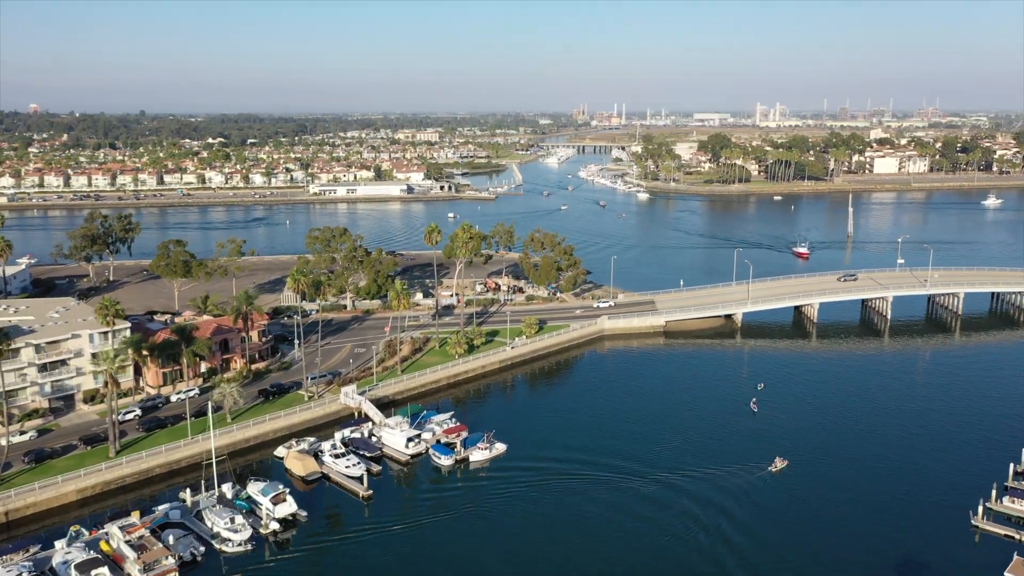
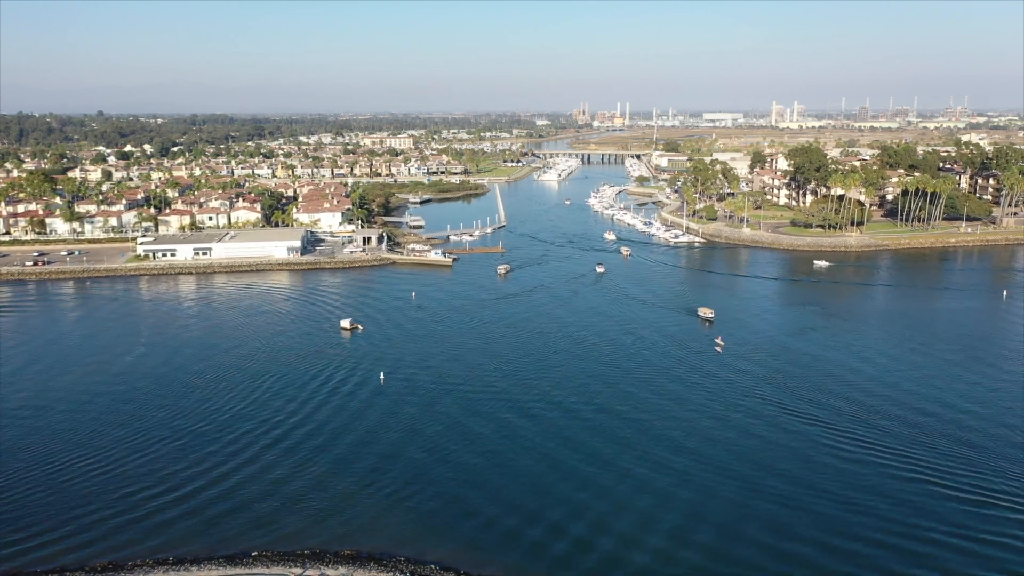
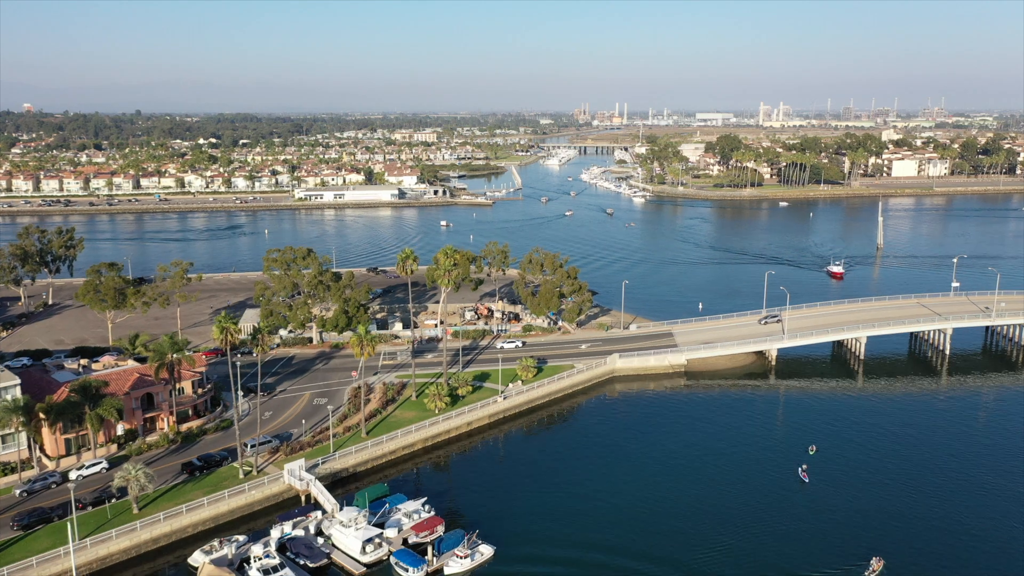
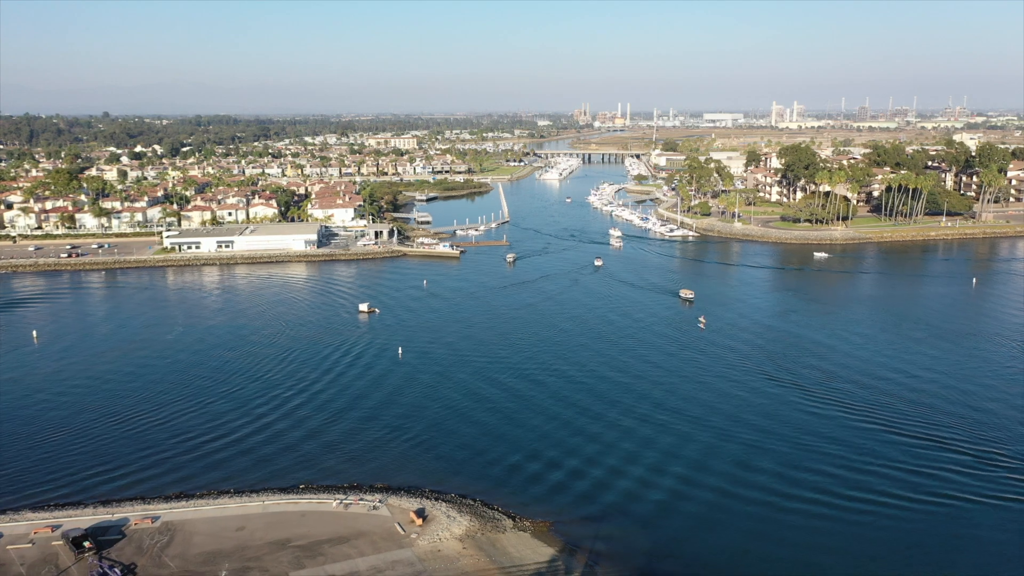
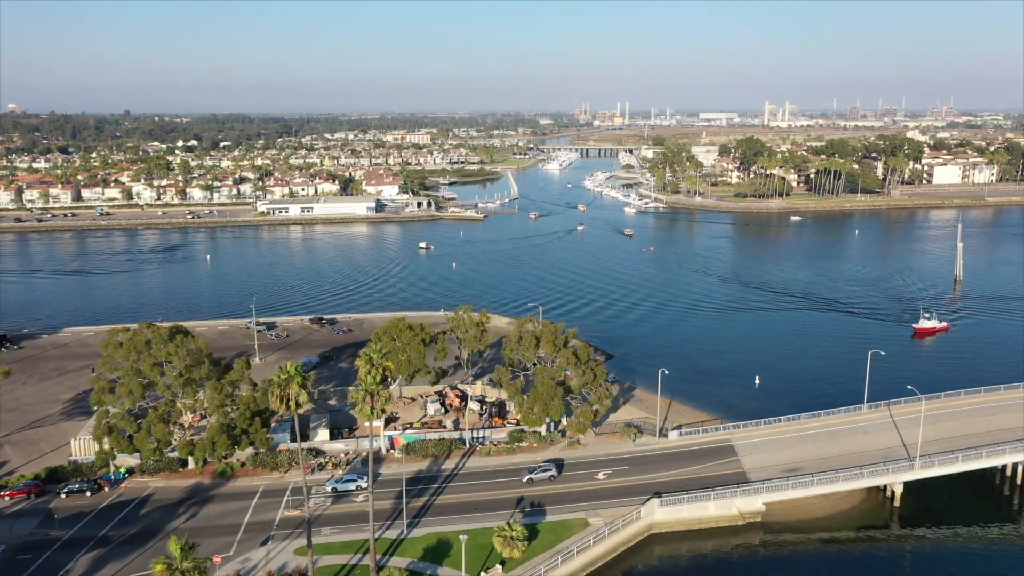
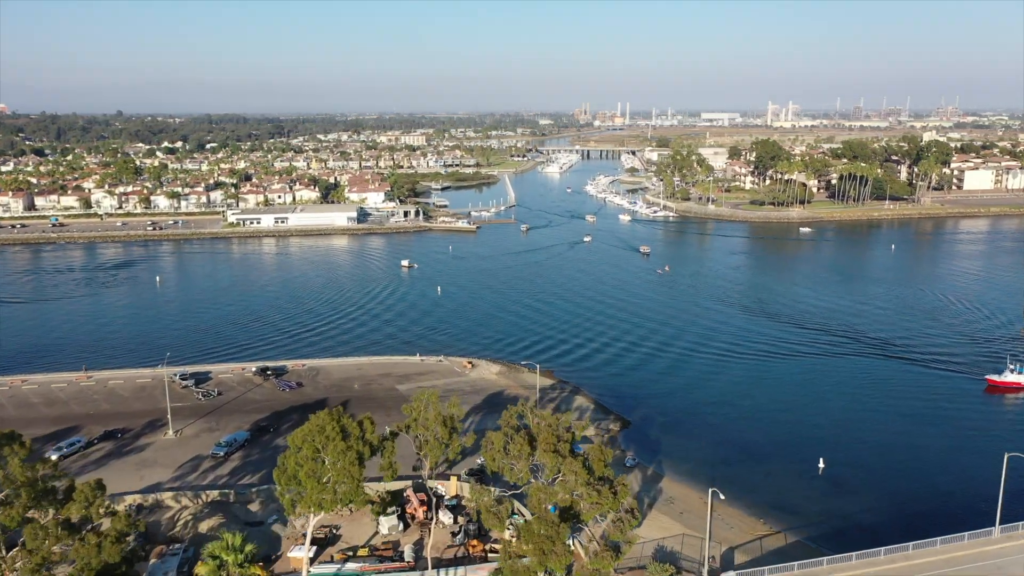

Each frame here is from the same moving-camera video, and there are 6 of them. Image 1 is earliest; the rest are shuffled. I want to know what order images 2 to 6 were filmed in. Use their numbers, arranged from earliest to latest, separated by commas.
3, 5, 6, 4, 2
